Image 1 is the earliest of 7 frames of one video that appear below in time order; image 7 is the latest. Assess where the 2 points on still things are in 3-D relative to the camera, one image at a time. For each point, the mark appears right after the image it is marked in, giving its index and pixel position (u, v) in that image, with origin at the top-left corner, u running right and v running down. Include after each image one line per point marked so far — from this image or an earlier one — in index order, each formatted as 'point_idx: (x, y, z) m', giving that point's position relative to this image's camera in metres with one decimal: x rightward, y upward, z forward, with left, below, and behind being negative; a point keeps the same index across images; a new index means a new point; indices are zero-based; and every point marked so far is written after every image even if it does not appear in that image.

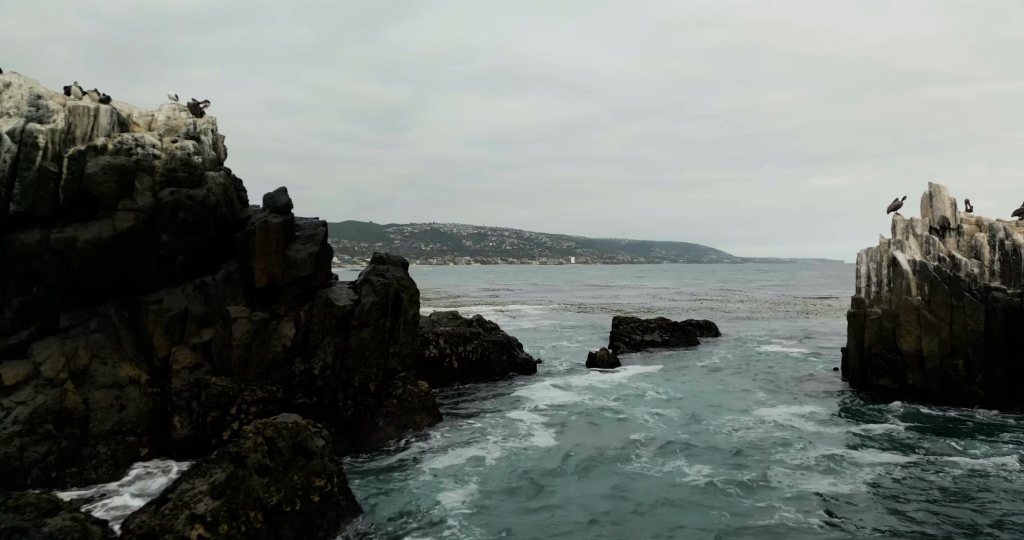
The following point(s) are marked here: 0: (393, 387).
0: (-3.0, -2.9, +18.6) m
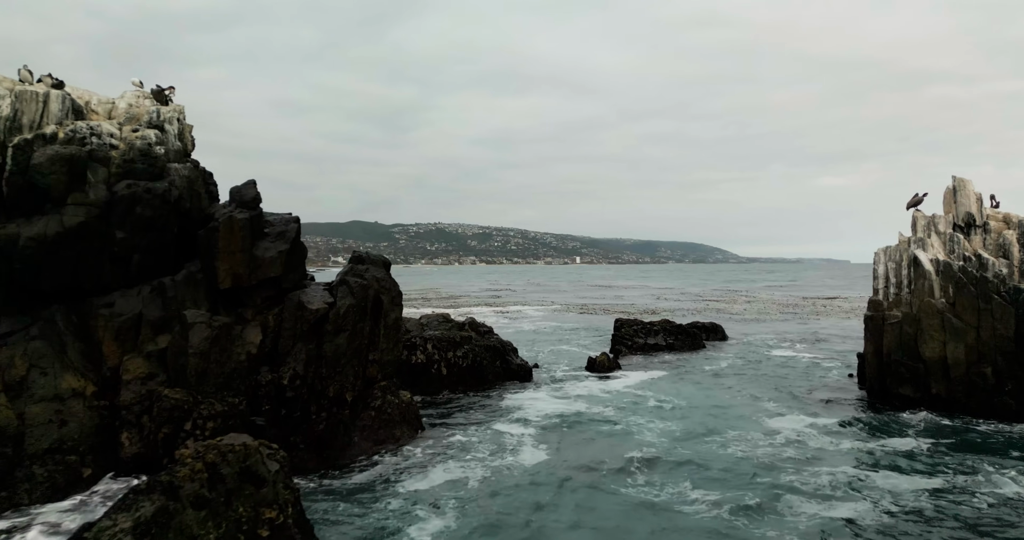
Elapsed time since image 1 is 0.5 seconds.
0: (-3.2, -2.9, +17.1) m
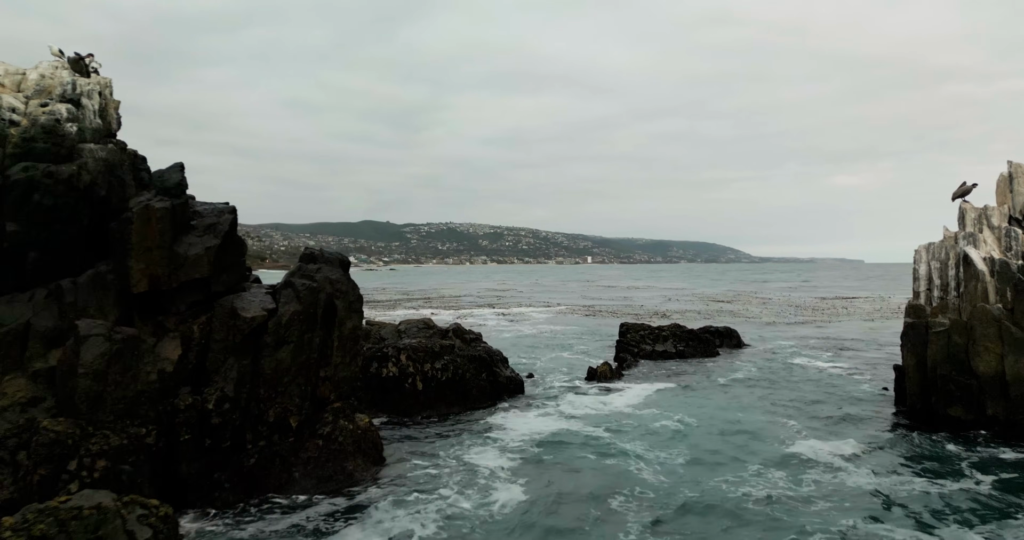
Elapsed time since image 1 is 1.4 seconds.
0: (-3.6, -2.9, +14.3) m
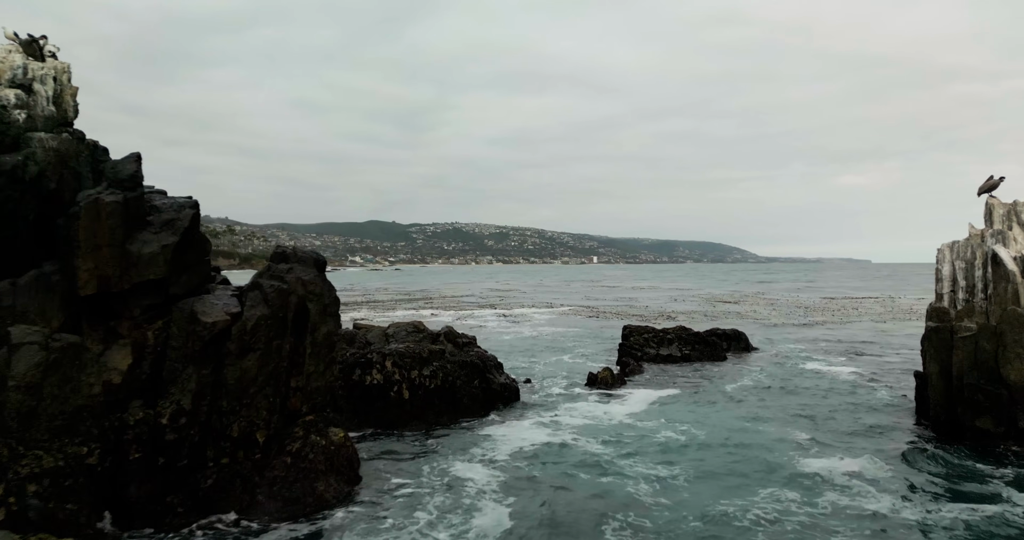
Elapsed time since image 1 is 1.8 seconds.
0: (-3.9, -2.9, +13.0) m
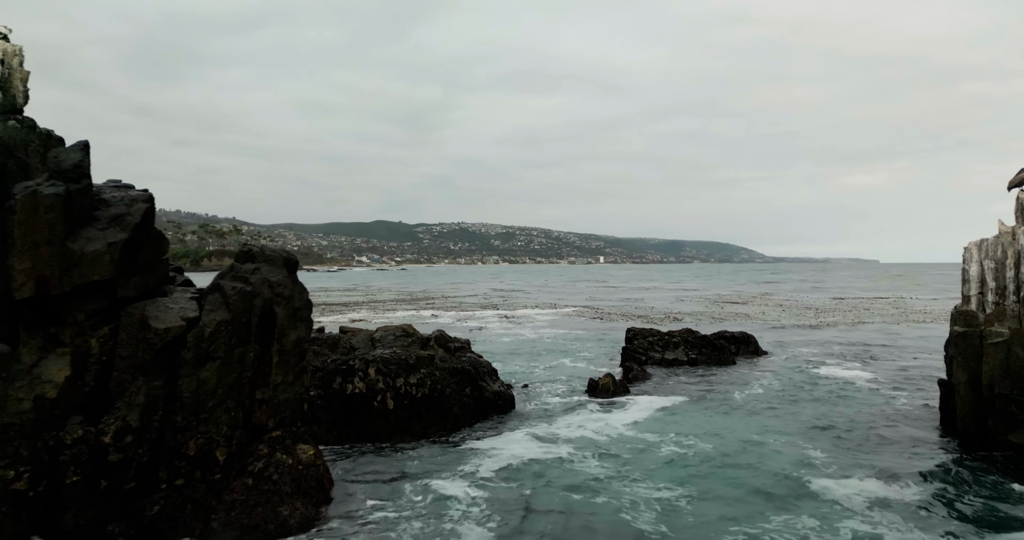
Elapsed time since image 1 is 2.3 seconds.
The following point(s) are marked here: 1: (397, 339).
0: (-4.1, -2.9, +11.8) m
1: (-3.0, -1.8, +19.8) m
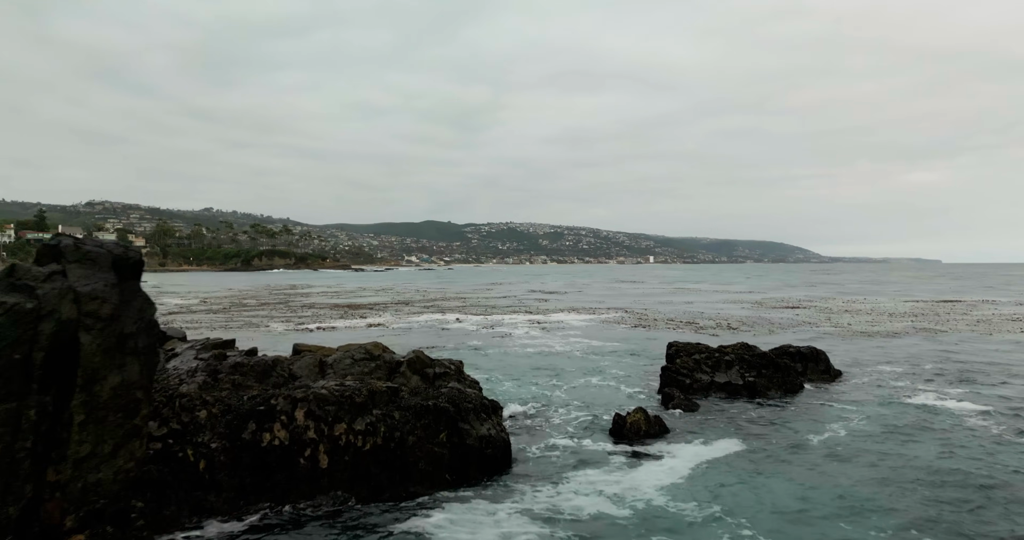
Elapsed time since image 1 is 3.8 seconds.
0: (-4.7, -3.0, +7.1) m
1: (-3.1, -1.8, +15.1) m
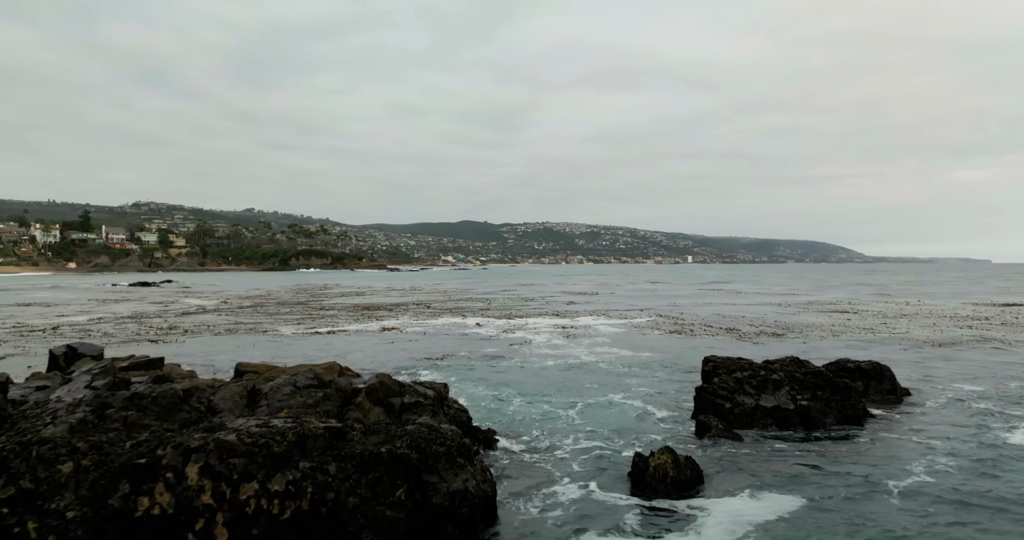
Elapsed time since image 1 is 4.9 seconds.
0: (-5.3, -3.0, +3.9) m
1: (-3.3, -1.9, +11.8) m
